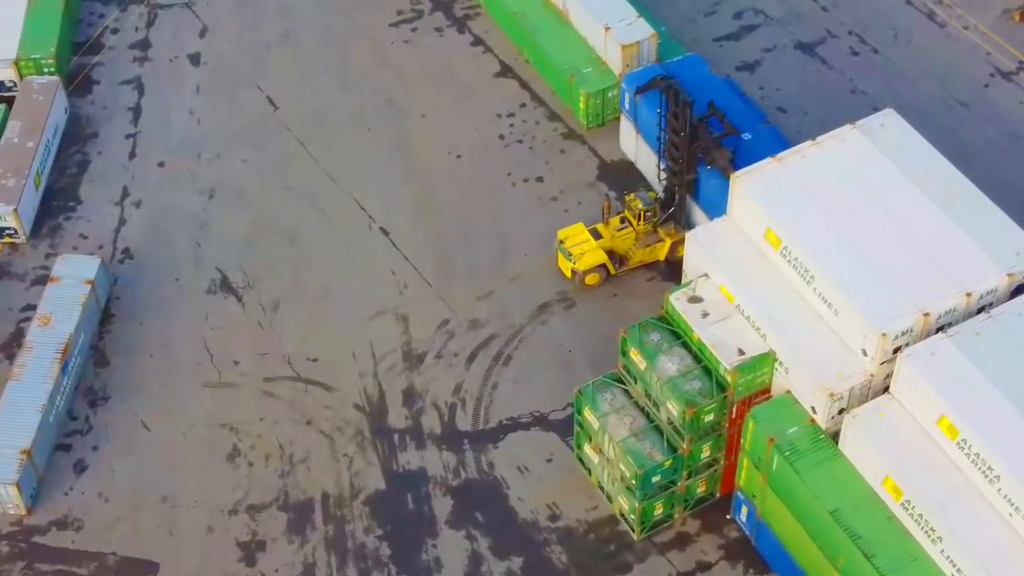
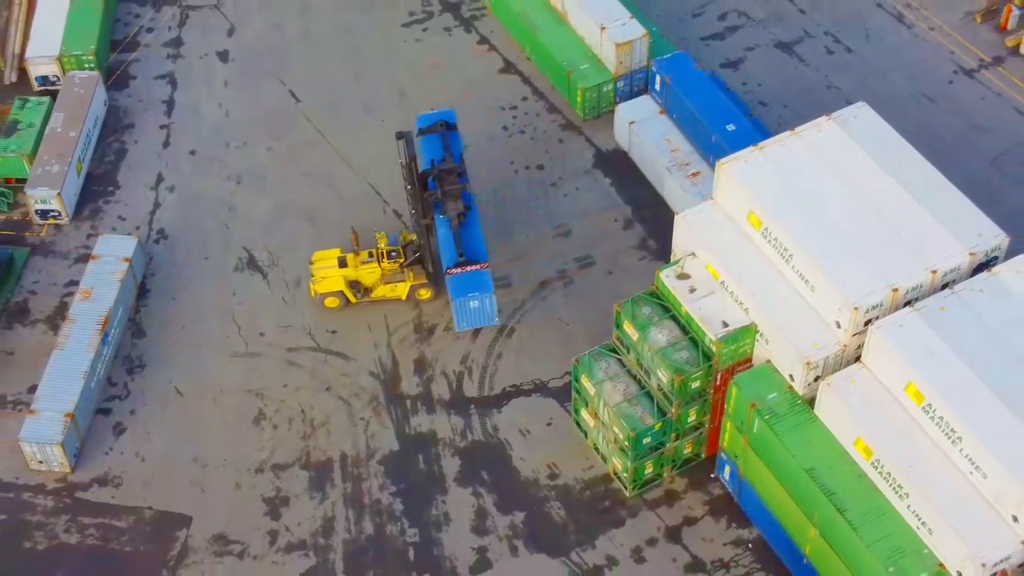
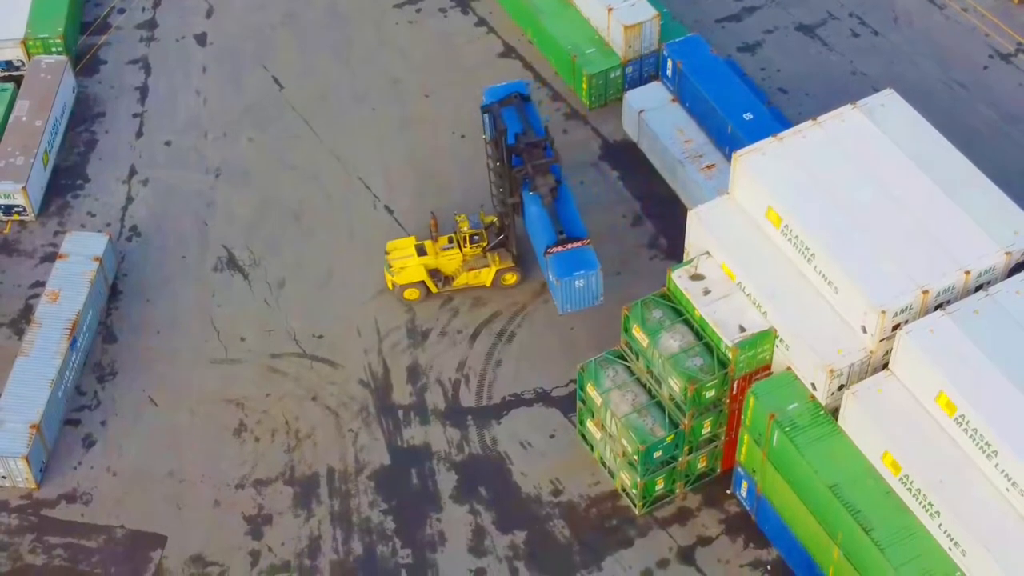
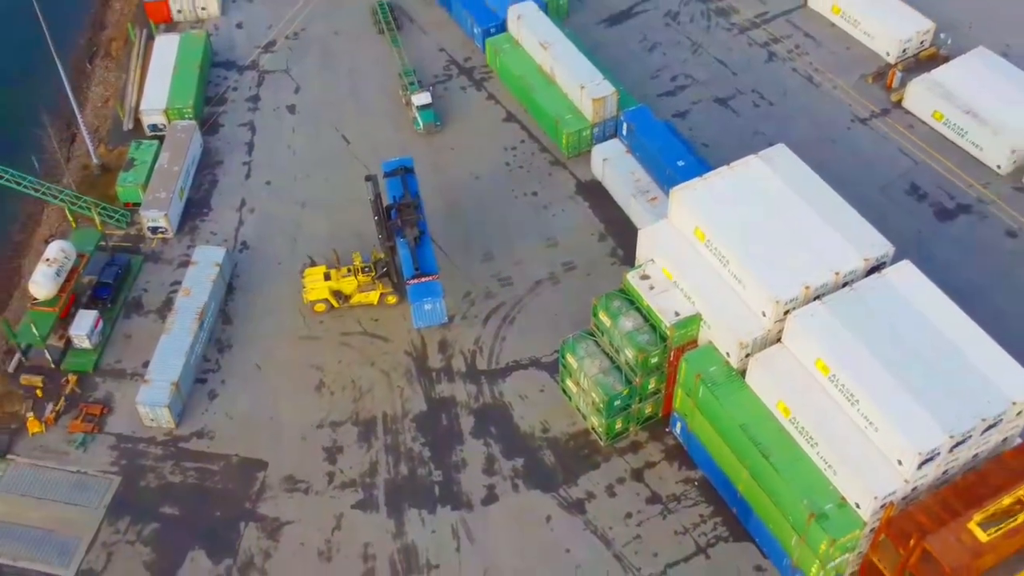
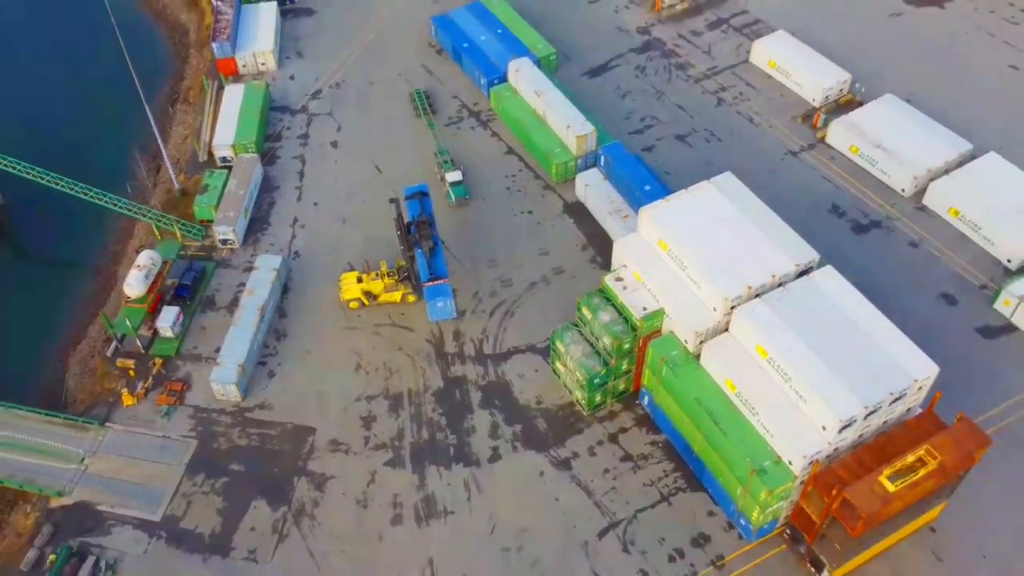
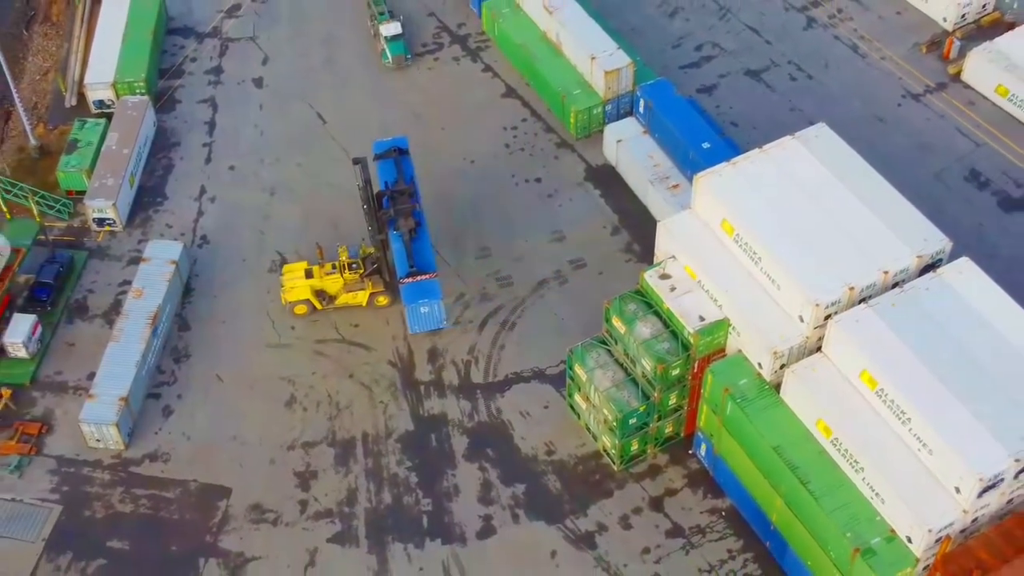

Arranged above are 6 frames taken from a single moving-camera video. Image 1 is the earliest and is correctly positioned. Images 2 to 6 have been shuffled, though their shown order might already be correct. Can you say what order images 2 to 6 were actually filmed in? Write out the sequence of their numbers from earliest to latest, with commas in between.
3, 2, 6, 4, 5
